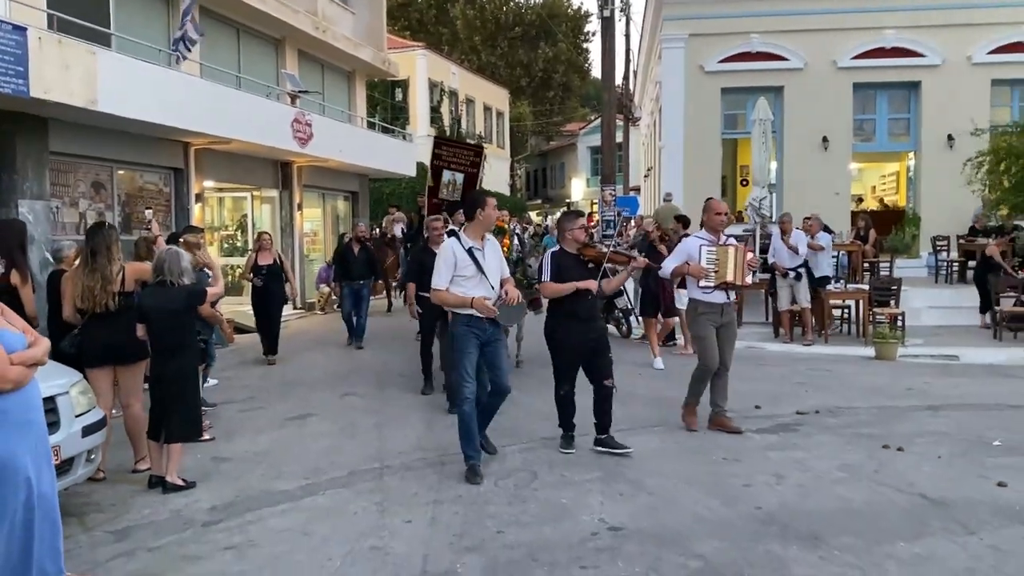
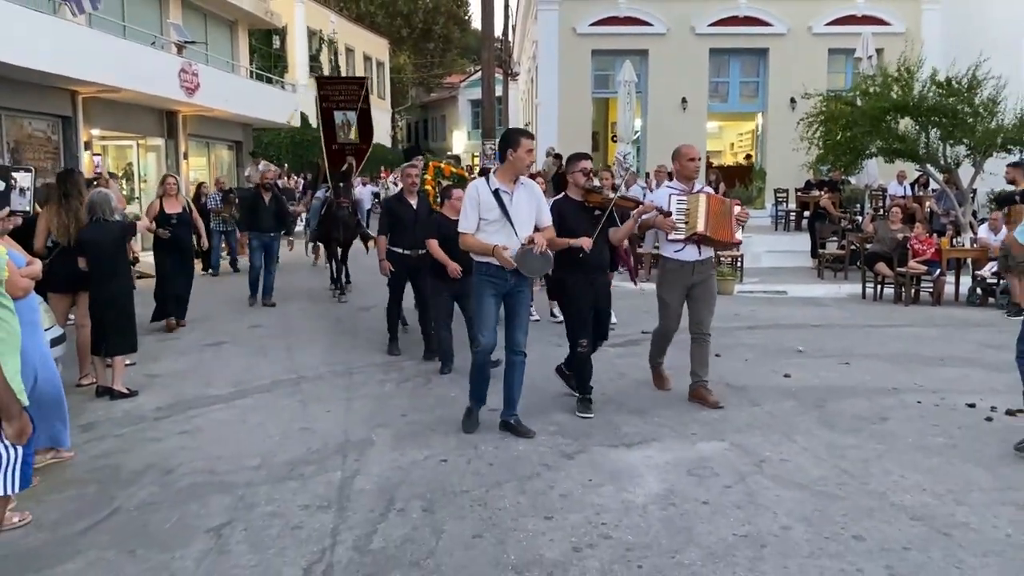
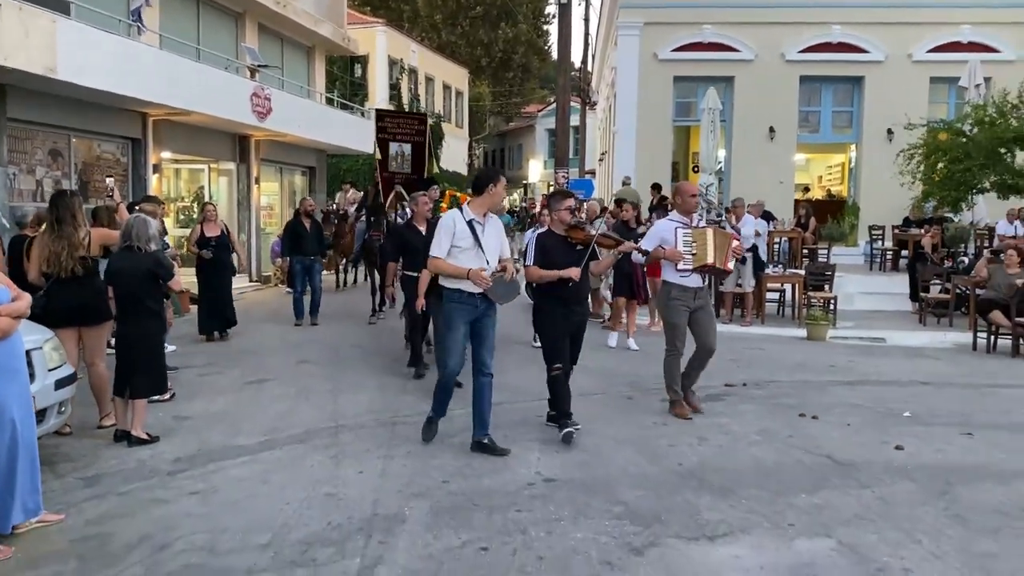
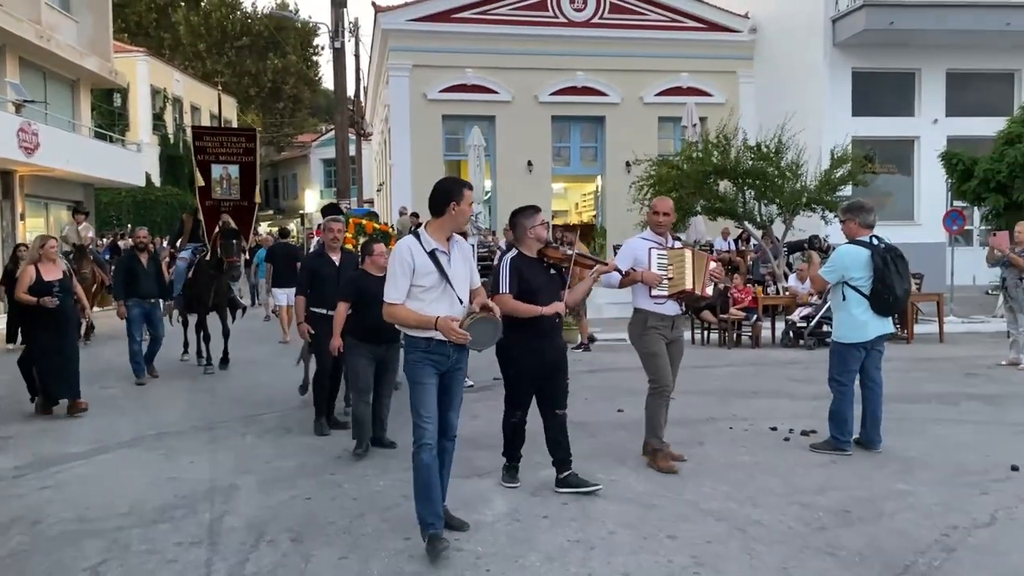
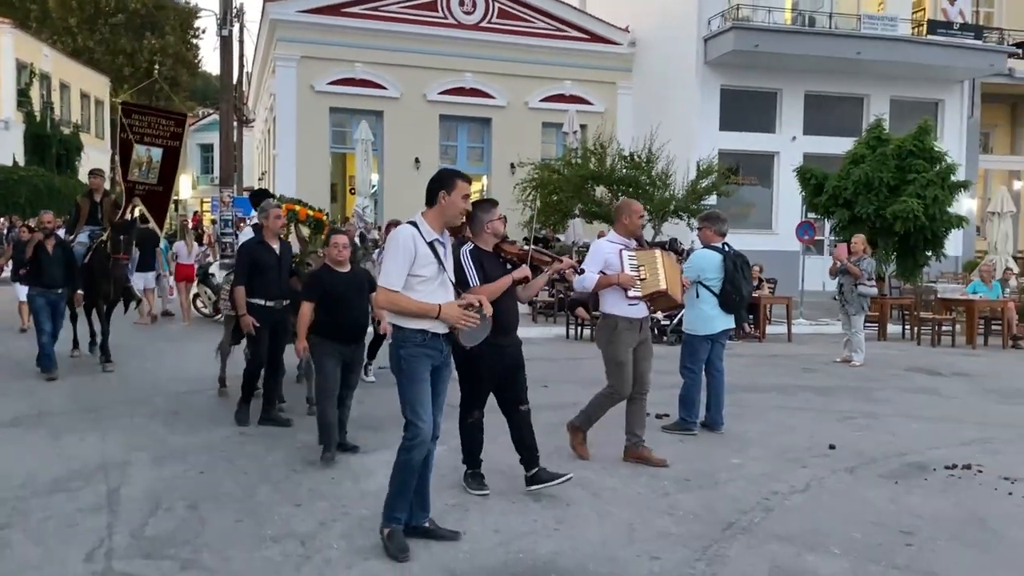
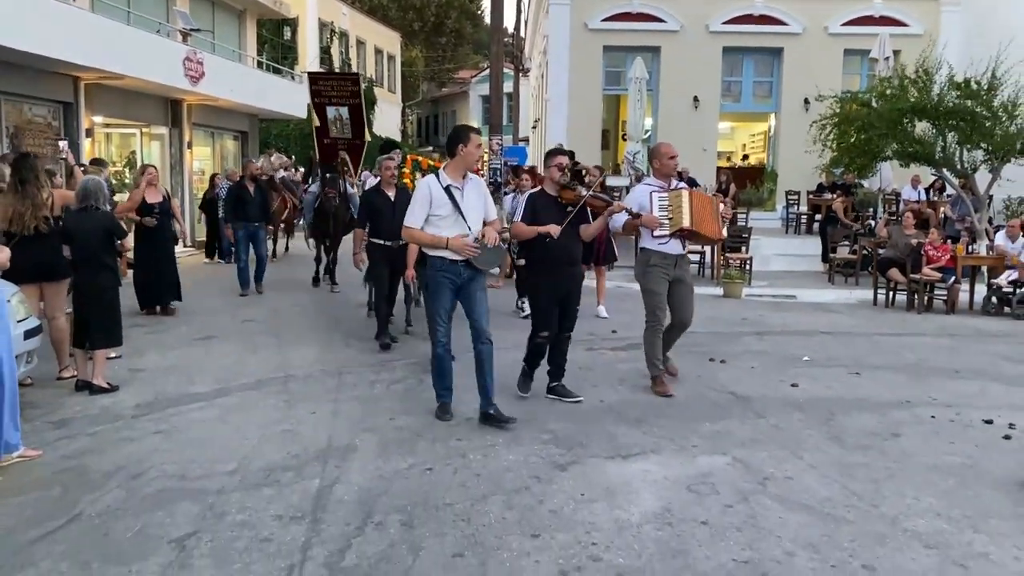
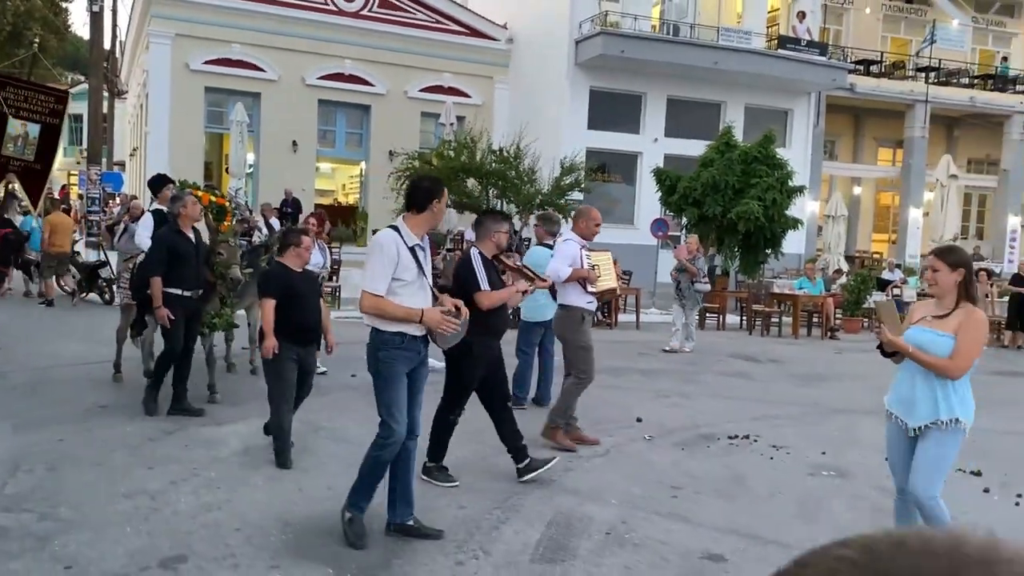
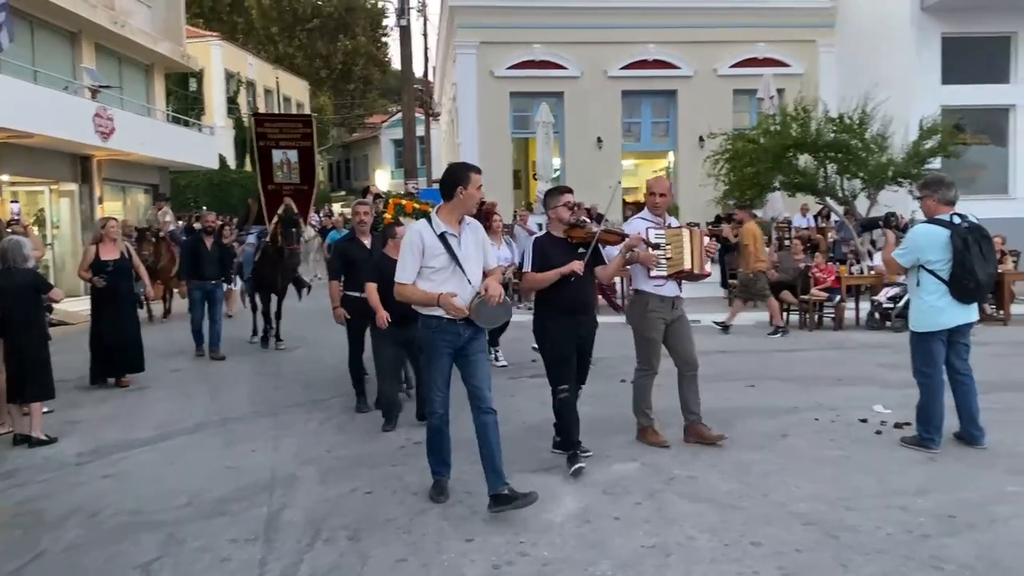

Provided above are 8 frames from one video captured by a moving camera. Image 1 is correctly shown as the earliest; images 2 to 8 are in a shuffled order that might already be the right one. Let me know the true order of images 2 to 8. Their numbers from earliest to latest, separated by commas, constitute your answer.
3, 6, 2, 8, 4, 5, 7
